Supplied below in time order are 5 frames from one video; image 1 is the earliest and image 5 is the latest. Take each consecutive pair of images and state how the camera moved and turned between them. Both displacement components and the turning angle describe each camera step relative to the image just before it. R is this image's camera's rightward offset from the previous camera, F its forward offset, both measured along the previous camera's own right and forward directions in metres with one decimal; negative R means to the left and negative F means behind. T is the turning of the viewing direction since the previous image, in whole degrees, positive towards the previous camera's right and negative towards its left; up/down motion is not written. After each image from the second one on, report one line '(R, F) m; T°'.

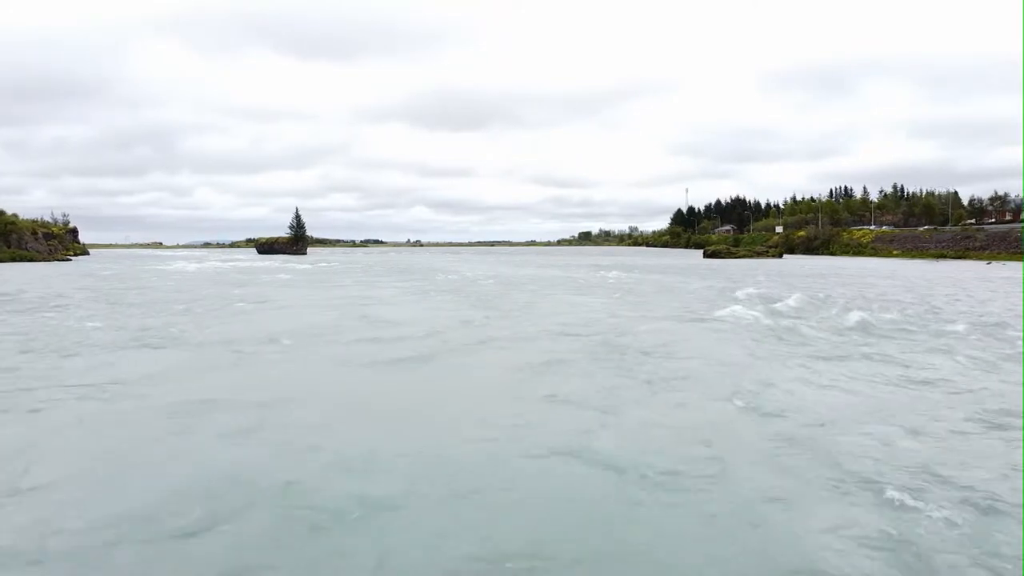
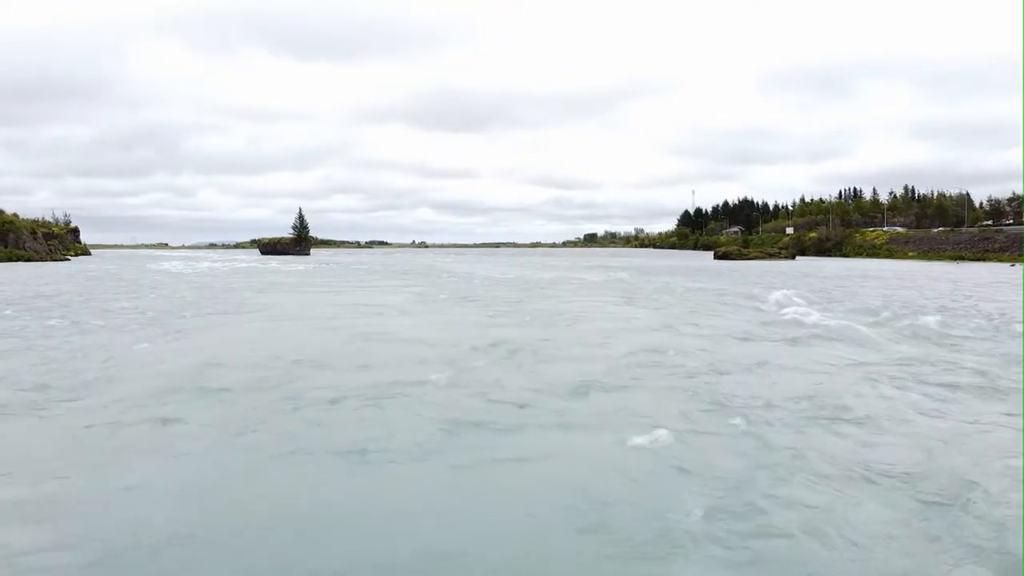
(-0.3, +1.0) m; 0°
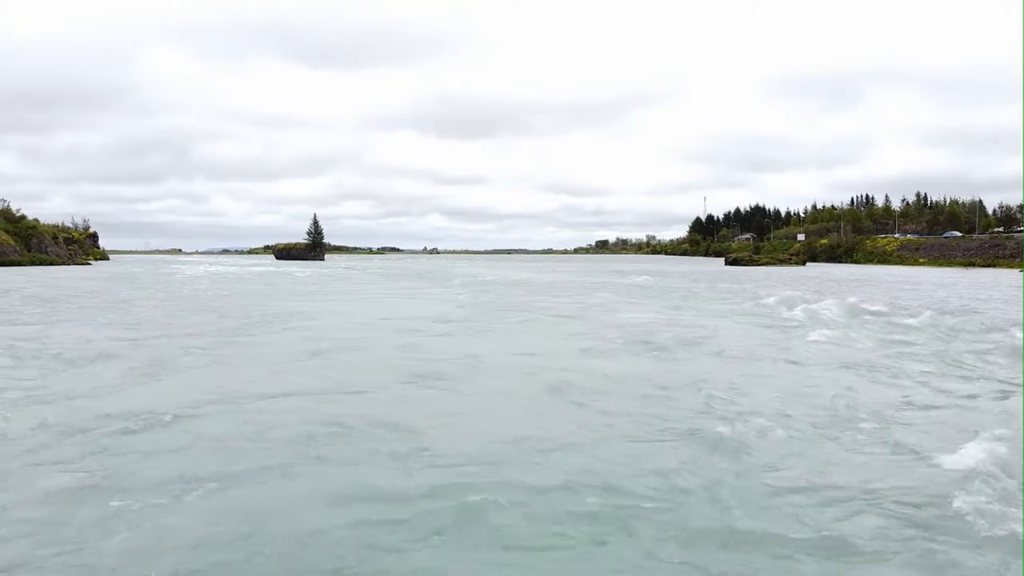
(-0.1, -0.7) m; -1°
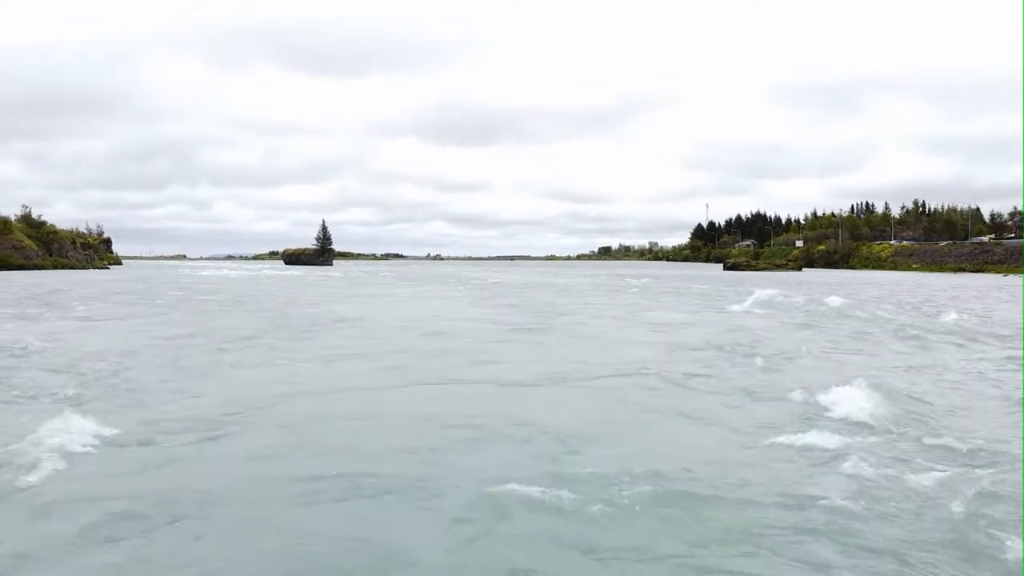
(-0.2, -1.8) m; 0°
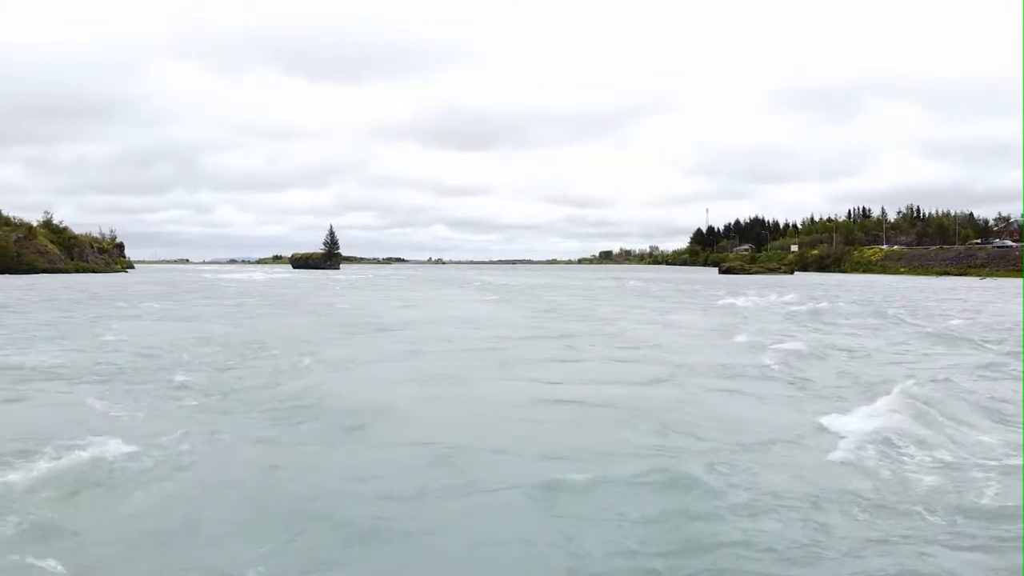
(-0.2, -2.3) m; 0°
